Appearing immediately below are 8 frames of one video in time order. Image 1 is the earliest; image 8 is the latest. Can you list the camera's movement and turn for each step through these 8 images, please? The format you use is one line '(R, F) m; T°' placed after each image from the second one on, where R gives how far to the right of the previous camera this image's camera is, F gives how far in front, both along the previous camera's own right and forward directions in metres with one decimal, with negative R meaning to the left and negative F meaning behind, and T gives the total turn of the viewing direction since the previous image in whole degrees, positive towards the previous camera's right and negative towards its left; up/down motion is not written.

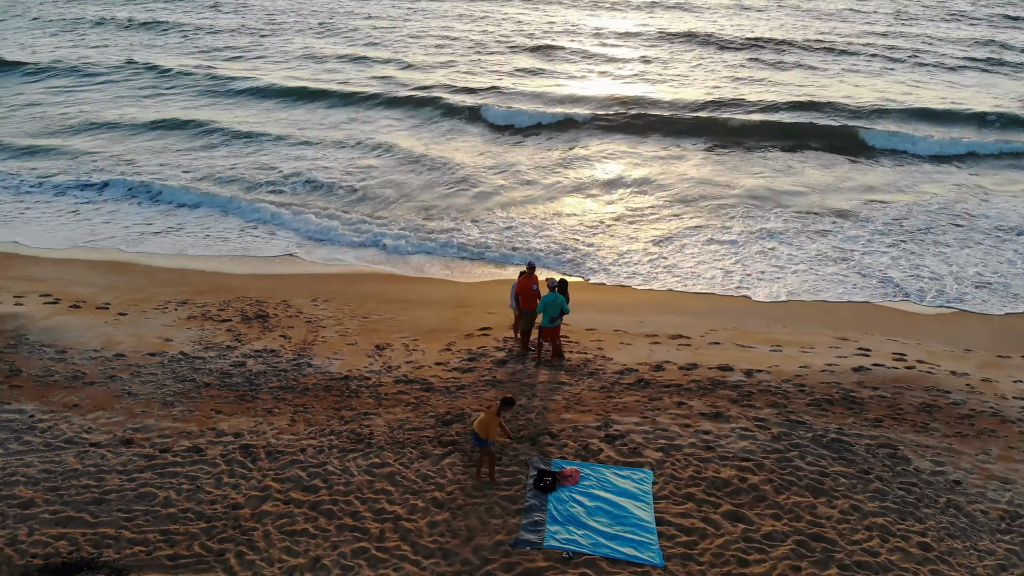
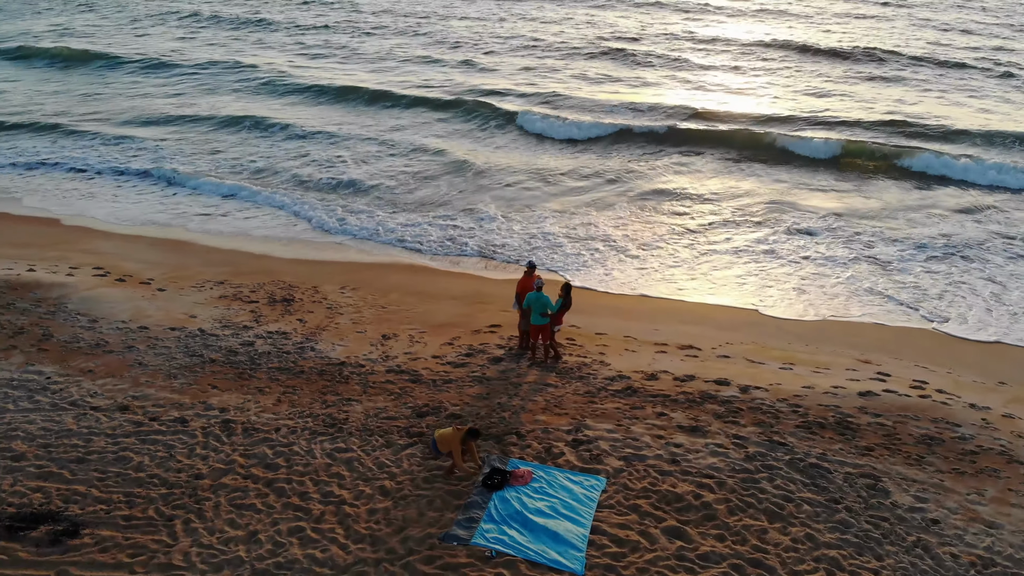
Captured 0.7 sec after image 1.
(+1.3, +0.1) m; -8°
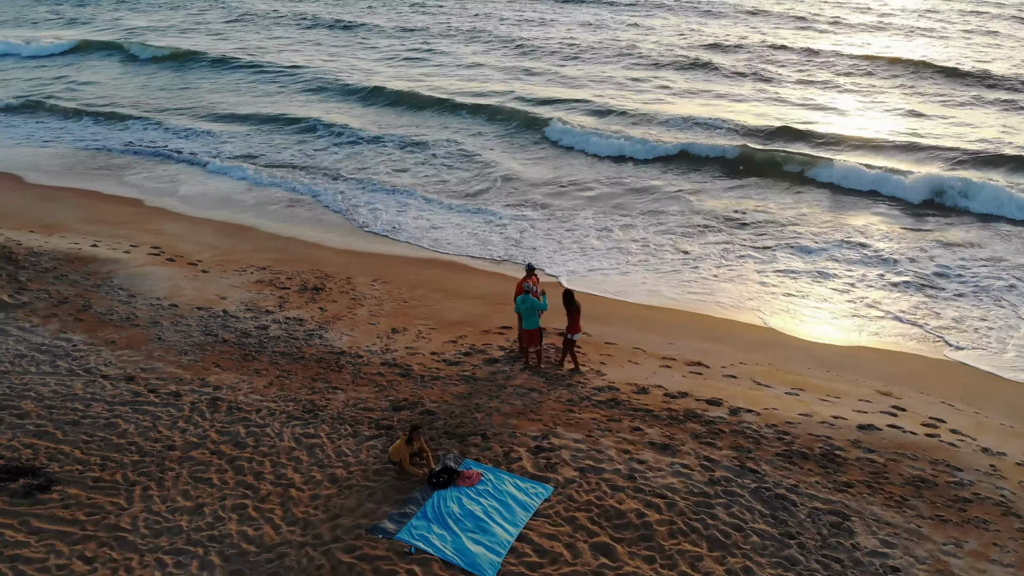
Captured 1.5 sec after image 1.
(+1.3, +0.1) m; -8°
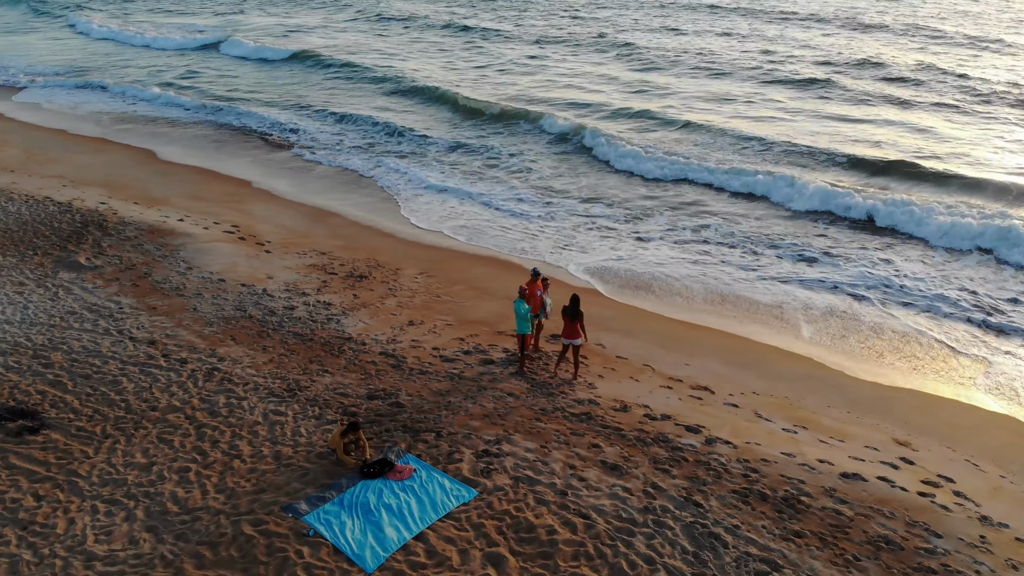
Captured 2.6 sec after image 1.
(+1.8, +0.2) m; -11°
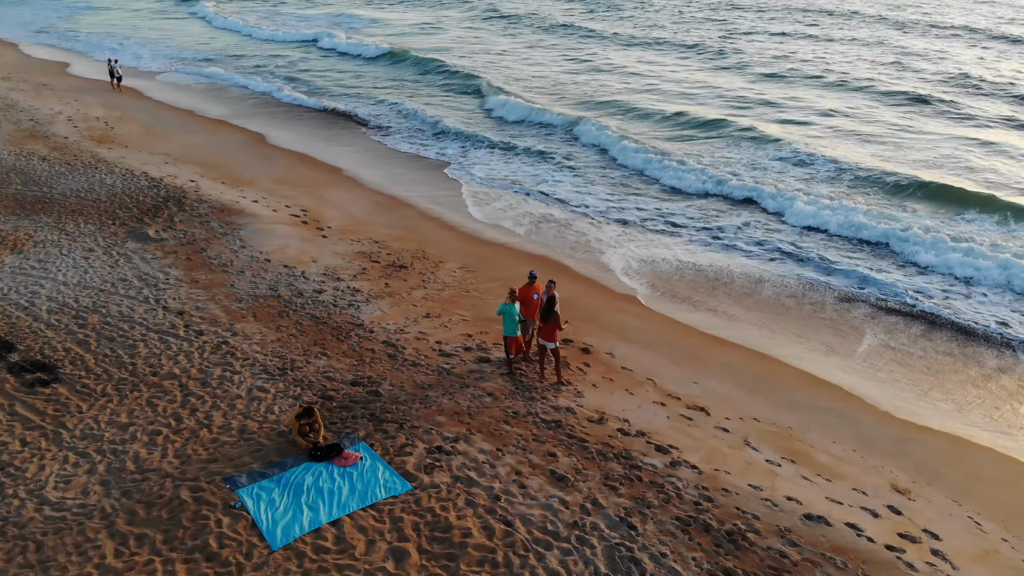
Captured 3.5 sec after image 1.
(+1.6, +0.2) m; -10°
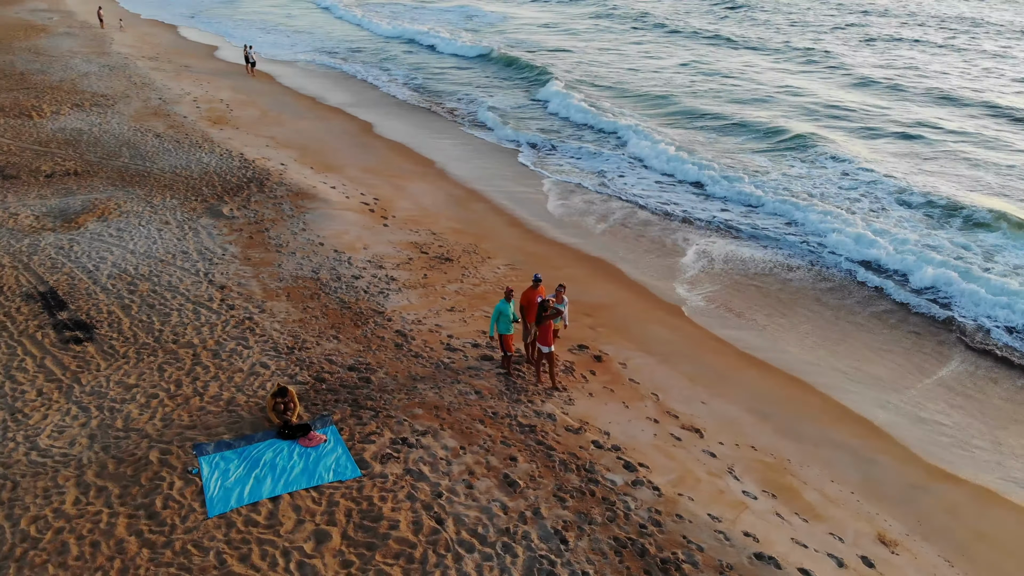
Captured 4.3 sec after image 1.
(+1.6, +0.2) m; -10°
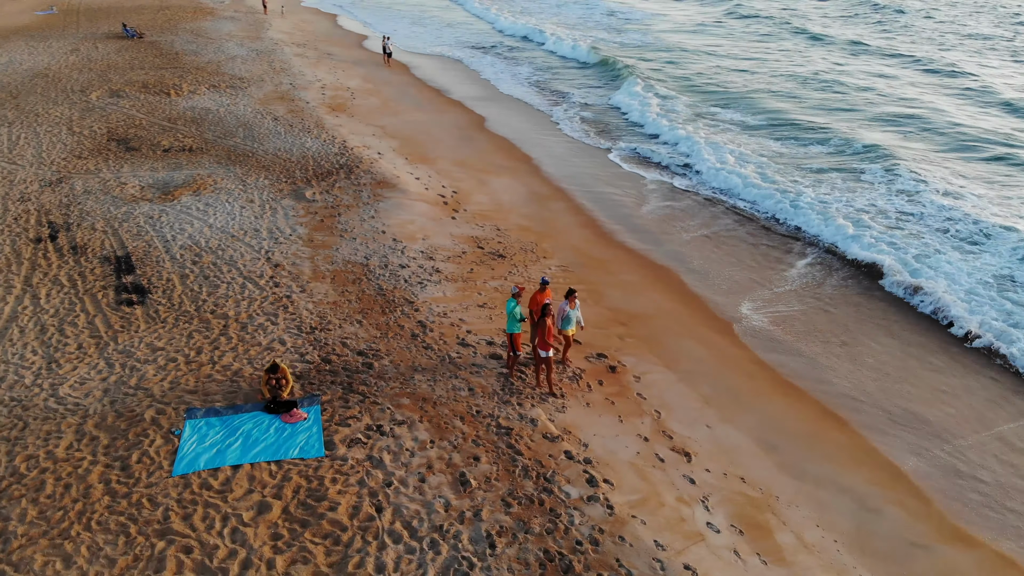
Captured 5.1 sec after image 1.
(+1.6, +0.1) m; -11°
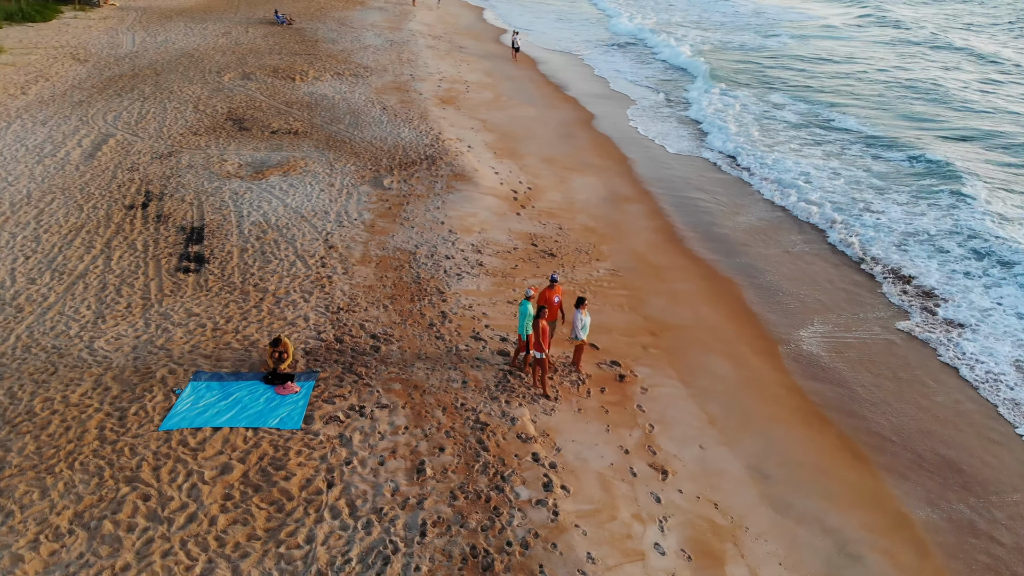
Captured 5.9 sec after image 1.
(+1.6, +0.1) m; -11°
